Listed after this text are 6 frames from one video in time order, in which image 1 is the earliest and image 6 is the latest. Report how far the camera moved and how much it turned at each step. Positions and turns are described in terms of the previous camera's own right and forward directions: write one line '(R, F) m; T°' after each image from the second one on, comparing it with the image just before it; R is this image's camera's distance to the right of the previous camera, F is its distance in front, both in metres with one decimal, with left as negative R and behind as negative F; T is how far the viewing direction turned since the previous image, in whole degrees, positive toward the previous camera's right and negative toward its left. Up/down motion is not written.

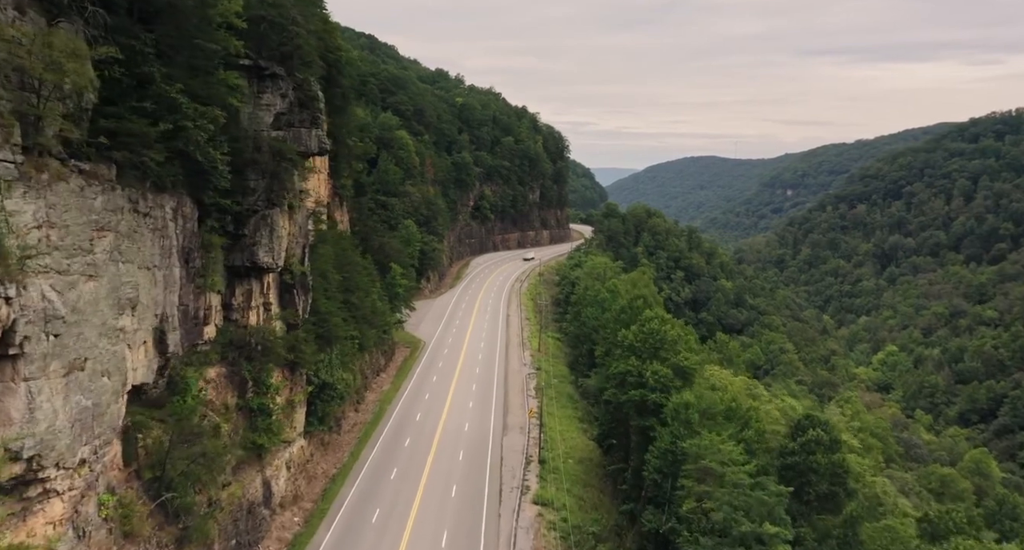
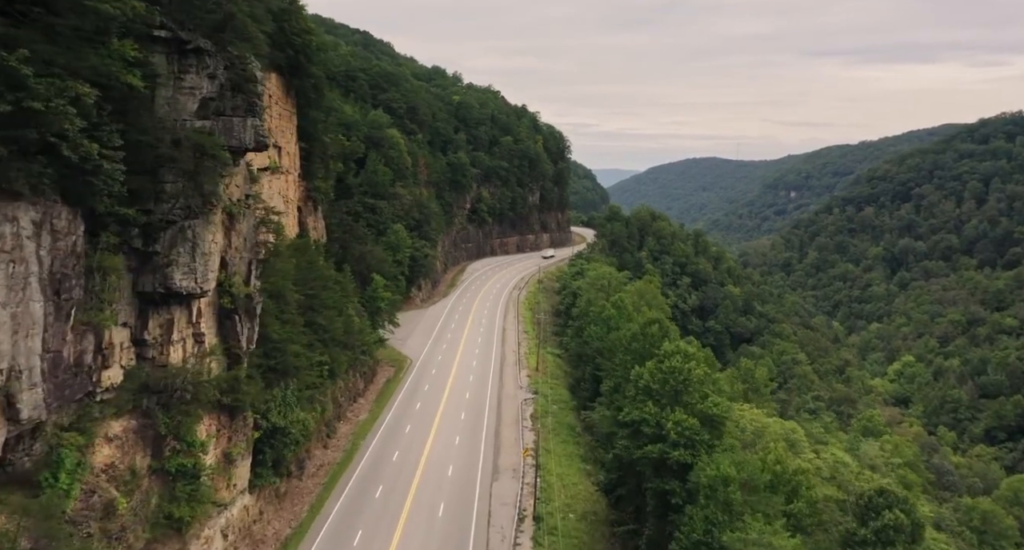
(+0.4, +6.0) m; 0°
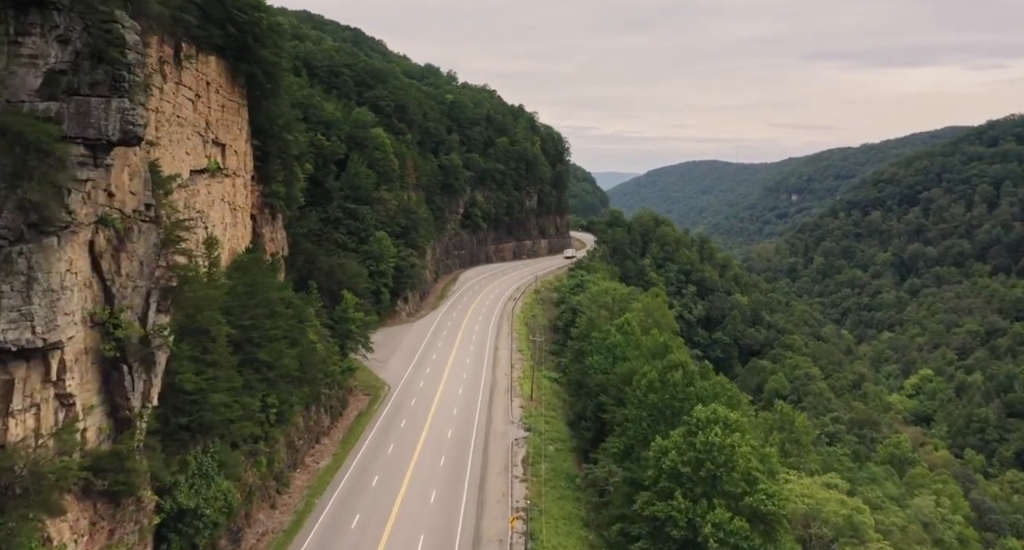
(+0.5, +6.8) m; 0°
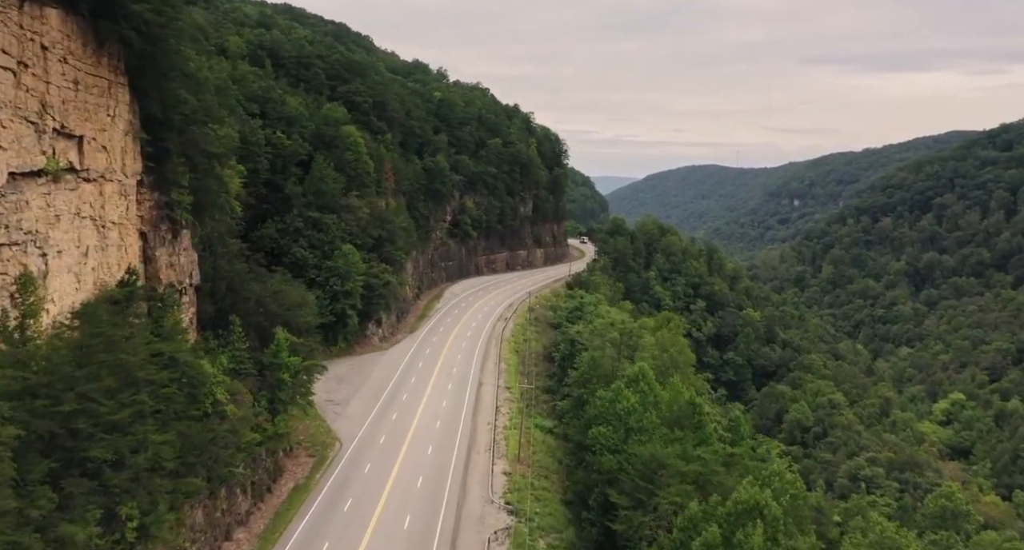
(+0.8, +10.2) m; 0°
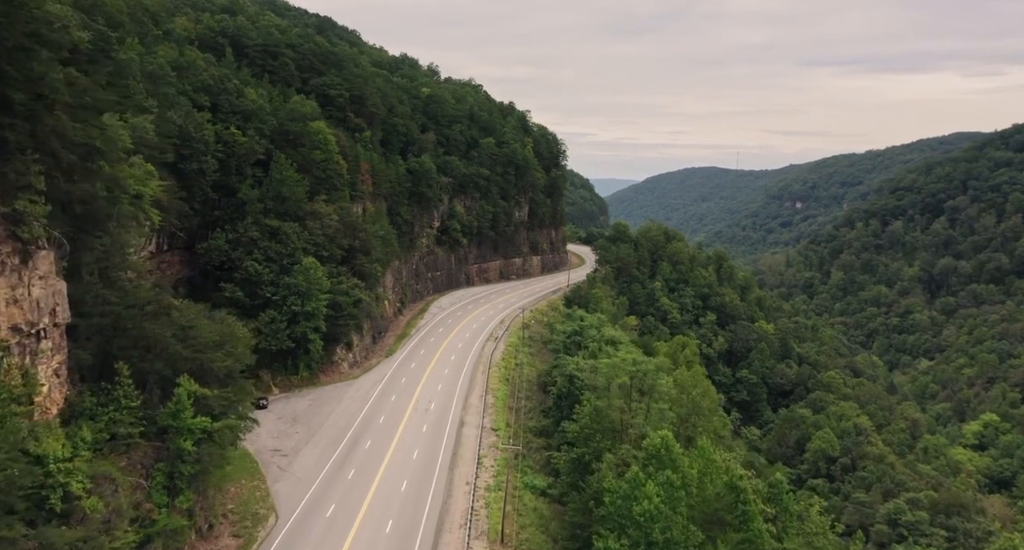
(+0.7, +8.7) m; 0°
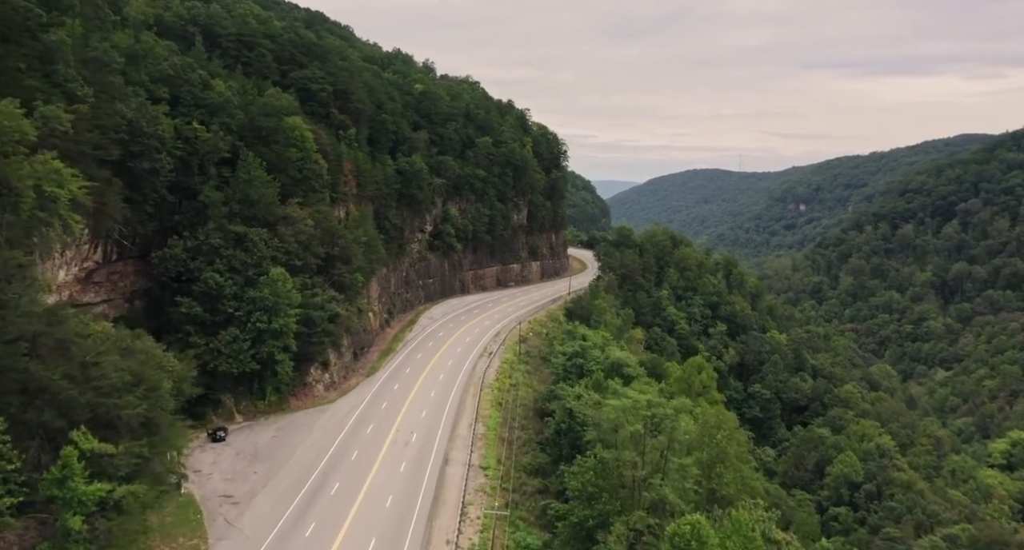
(+0.5, +5.9) m; 0°
